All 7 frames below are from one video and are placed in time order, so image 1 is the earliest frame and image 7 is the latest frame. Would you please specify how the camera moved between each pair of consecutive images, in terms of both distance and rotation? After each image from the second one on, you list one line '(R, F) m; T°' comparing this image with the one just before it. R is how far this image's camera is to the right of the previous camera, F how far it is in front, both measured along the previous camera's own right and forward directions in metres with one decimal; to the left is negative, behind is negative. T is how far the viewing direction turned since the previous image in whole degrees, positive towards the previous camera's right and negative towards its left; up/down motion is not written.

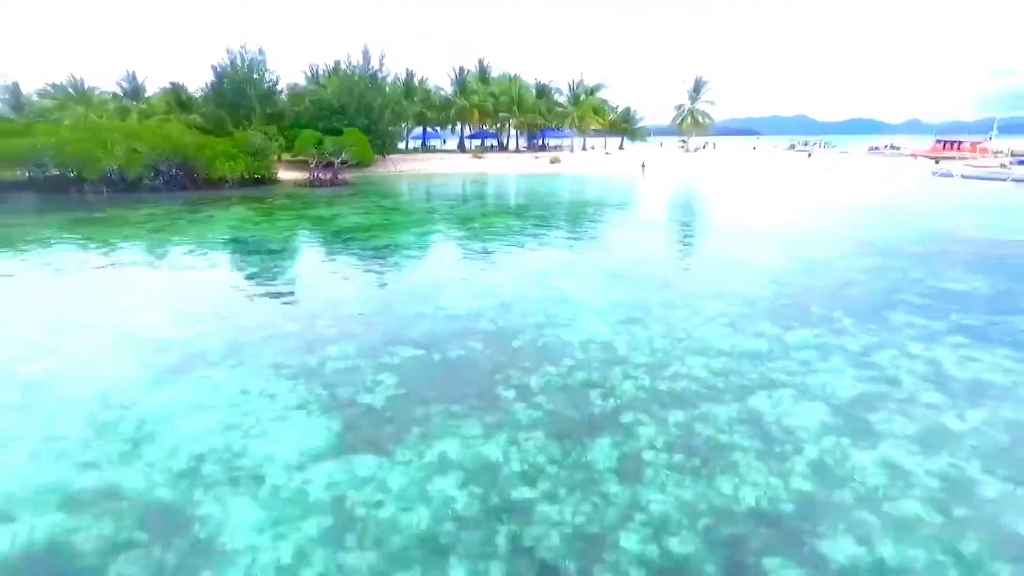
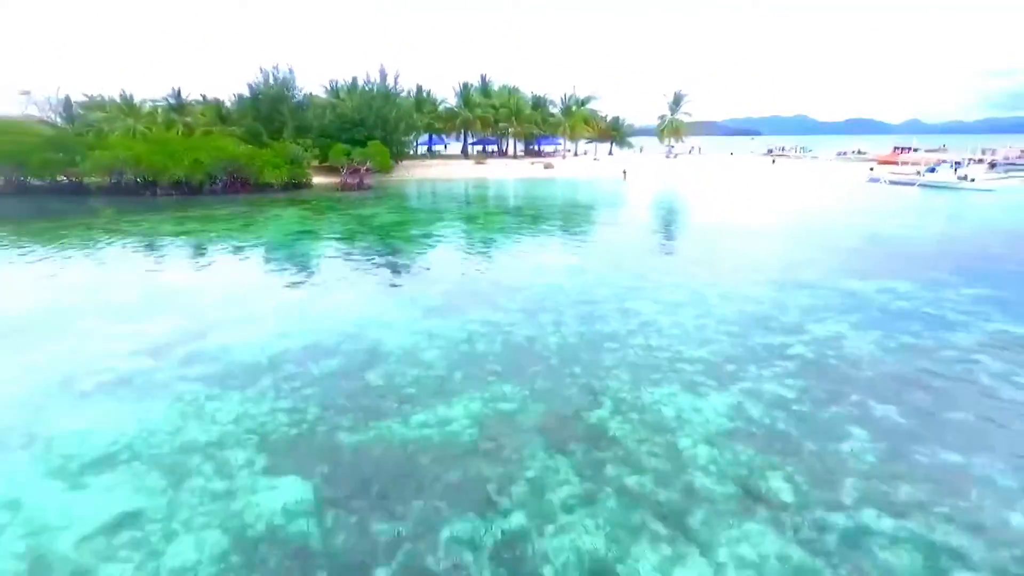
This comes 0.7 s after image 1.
(+0.2, -5.2) m; 0°
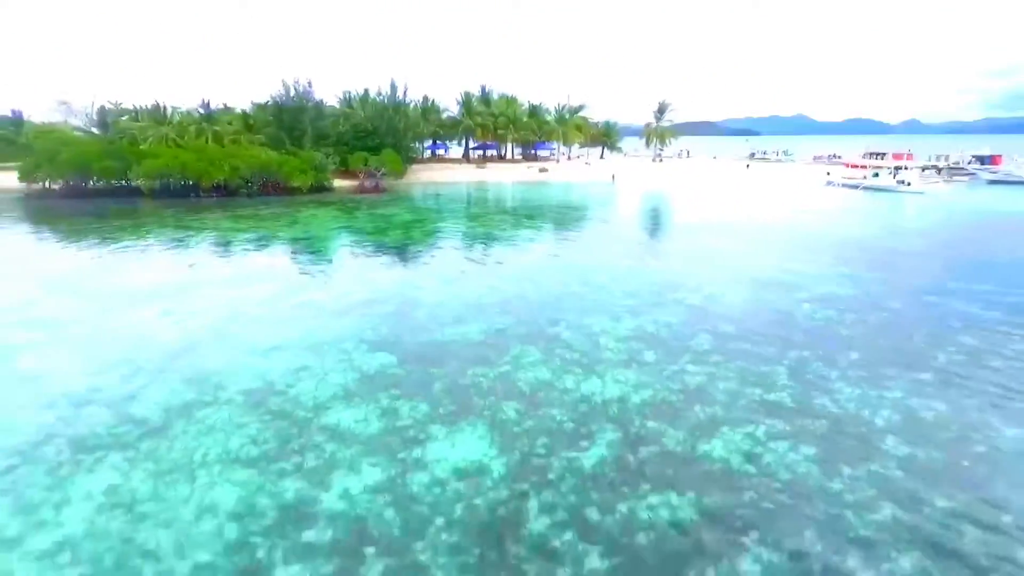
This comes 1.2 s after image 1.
(+0.1, -4.4) m; 0°
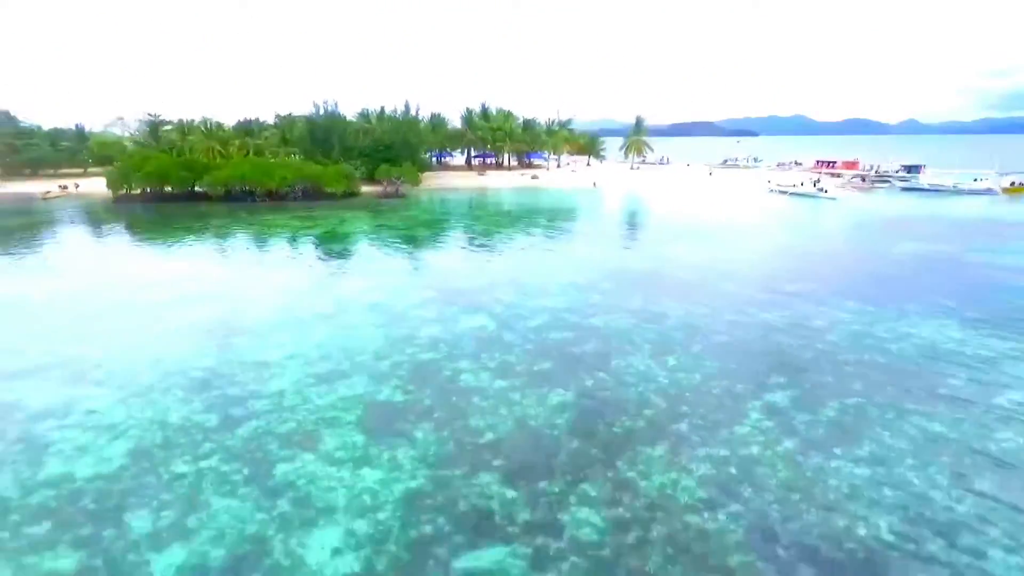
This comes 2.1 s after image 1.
(+0.3, -8.1) m; 0°
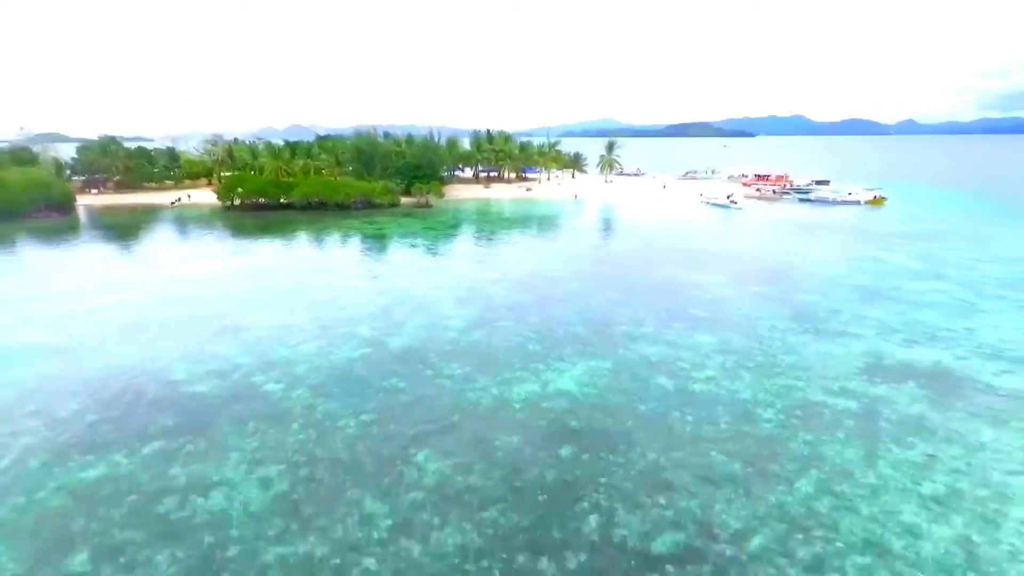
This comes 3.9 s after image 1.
(+0.1, -16.4) m; 0°
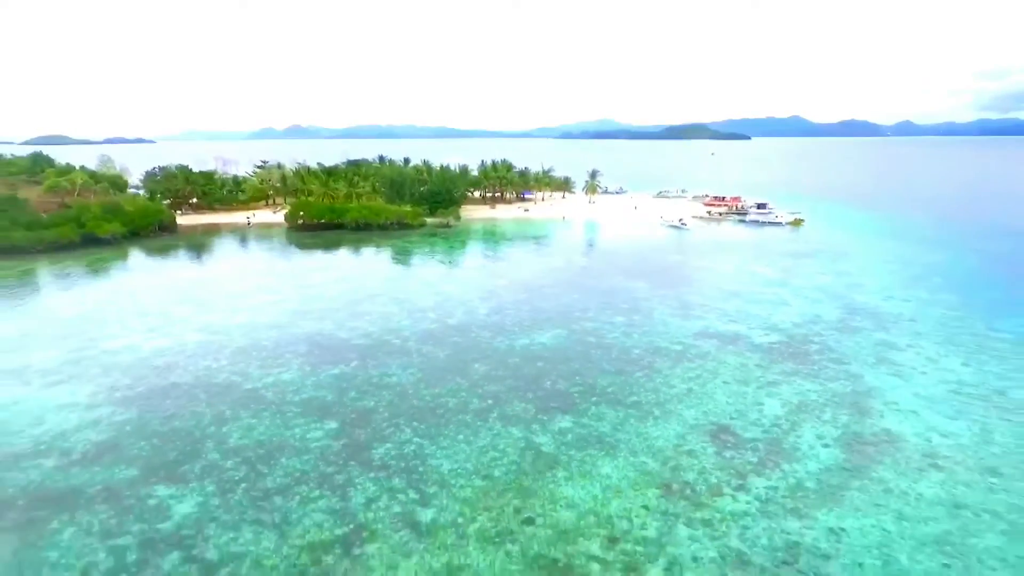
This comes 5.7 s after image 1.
(-0.3, -17.2) m; 0°
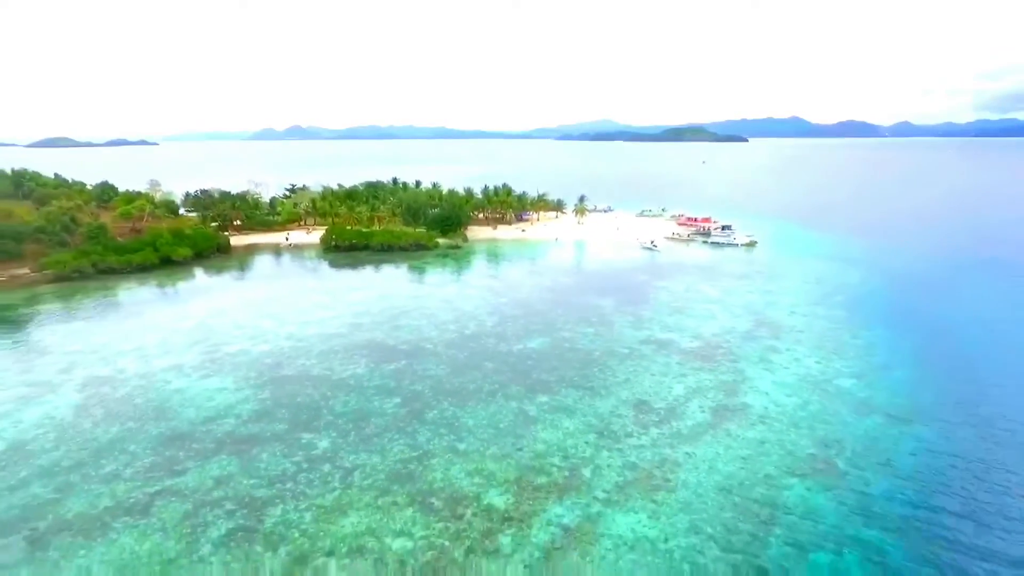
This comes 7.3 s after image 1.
(+0.1, -14.3) m; 0°
